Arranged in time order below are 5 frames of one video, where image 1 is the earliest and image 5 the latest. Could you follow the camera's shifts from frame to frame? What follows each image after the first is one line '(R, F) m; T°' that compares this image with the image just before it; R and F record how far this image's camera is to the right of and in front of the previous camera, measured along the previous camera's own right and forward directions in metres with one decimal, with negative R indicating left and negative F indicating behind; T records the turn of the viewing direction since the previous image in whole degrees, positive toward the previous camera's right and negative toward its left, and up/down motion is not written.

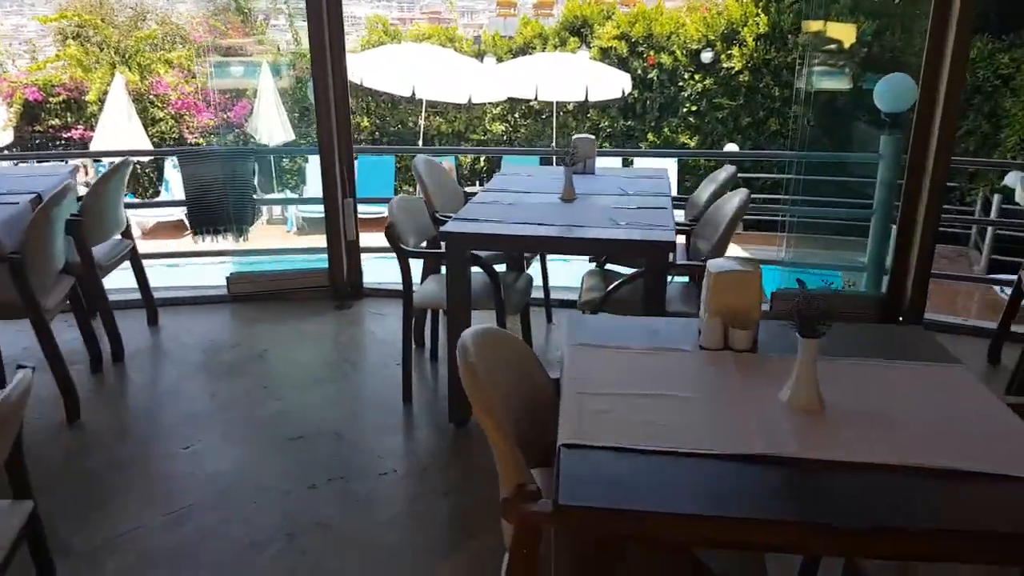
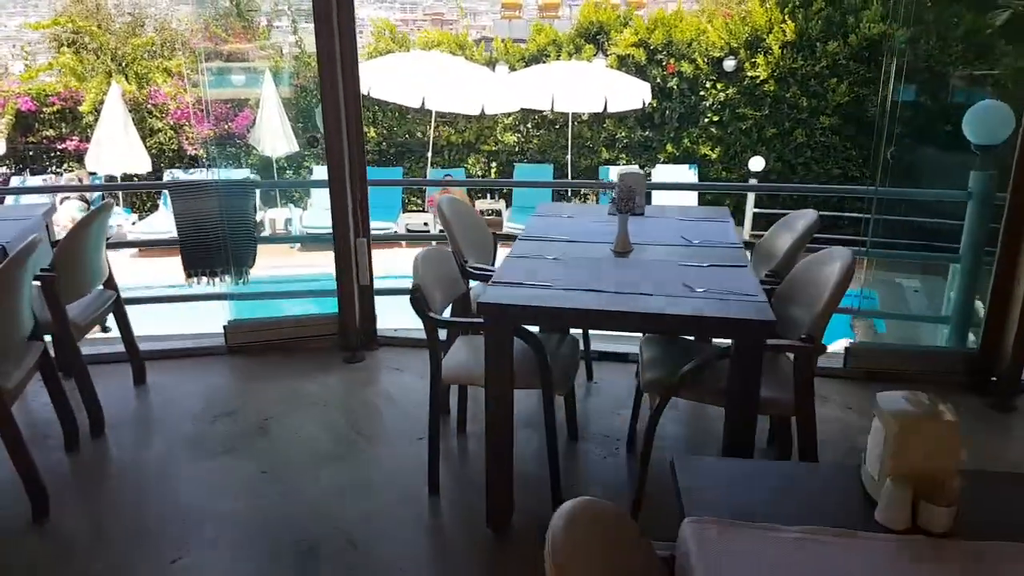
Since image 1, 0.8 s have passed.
(-0.2, +0.4) m; 0°
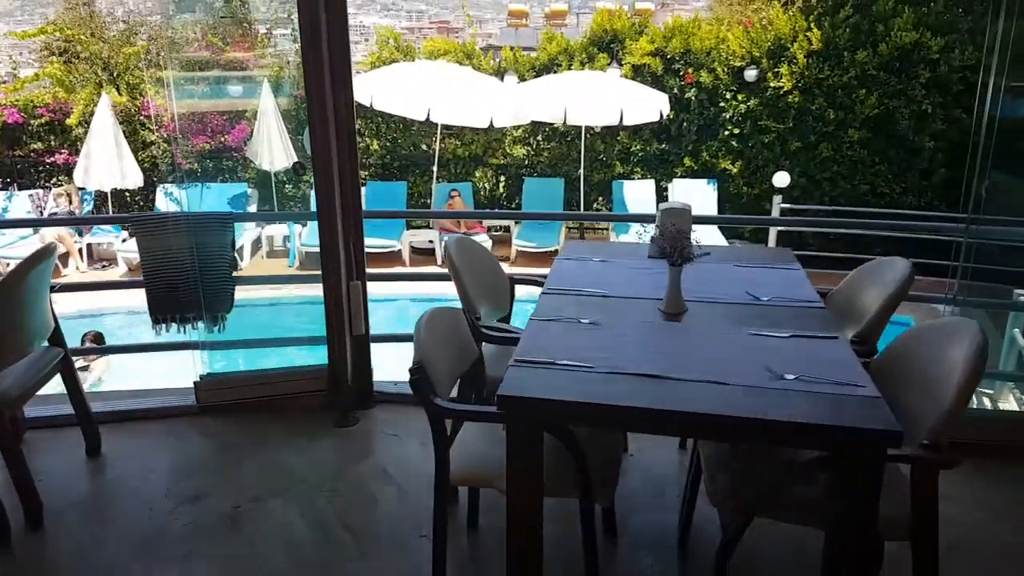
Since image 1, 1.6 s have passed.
(-0.1, +0.5) m; 0°
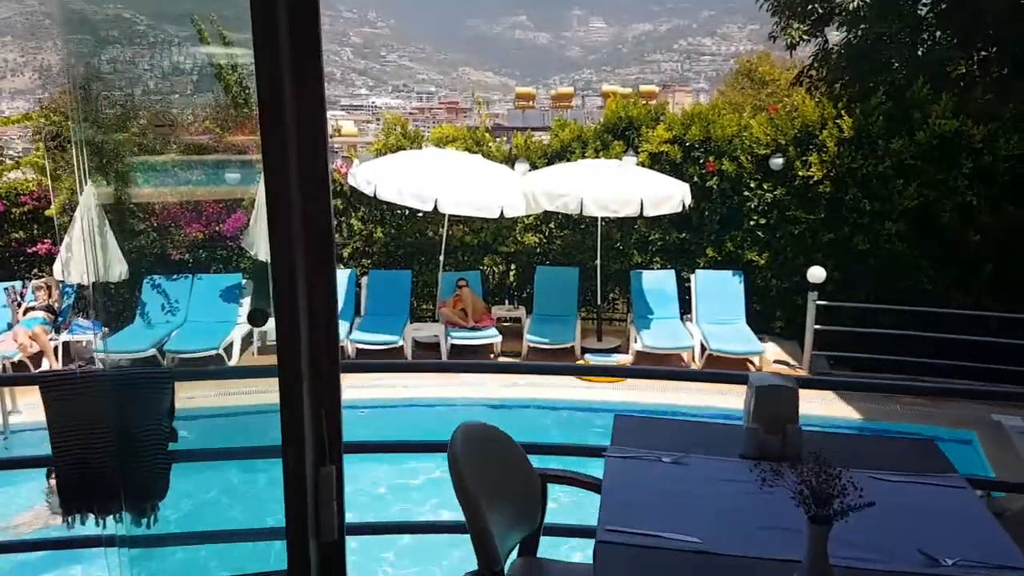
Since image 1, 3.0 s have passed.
(-0.1, +0.7) m; 0°
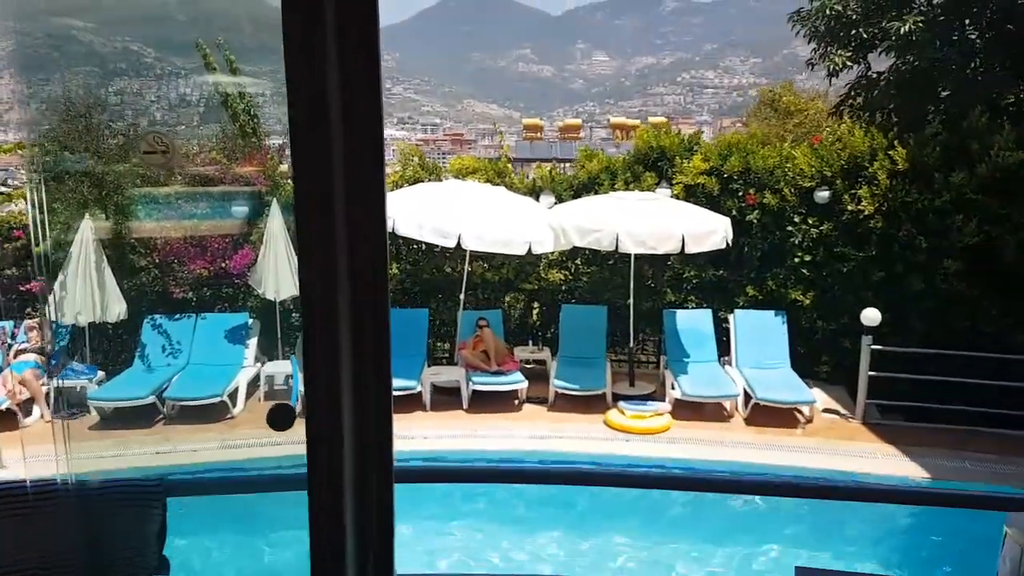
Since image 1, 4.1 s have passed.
(-0.3, +0.6) m; 0°
